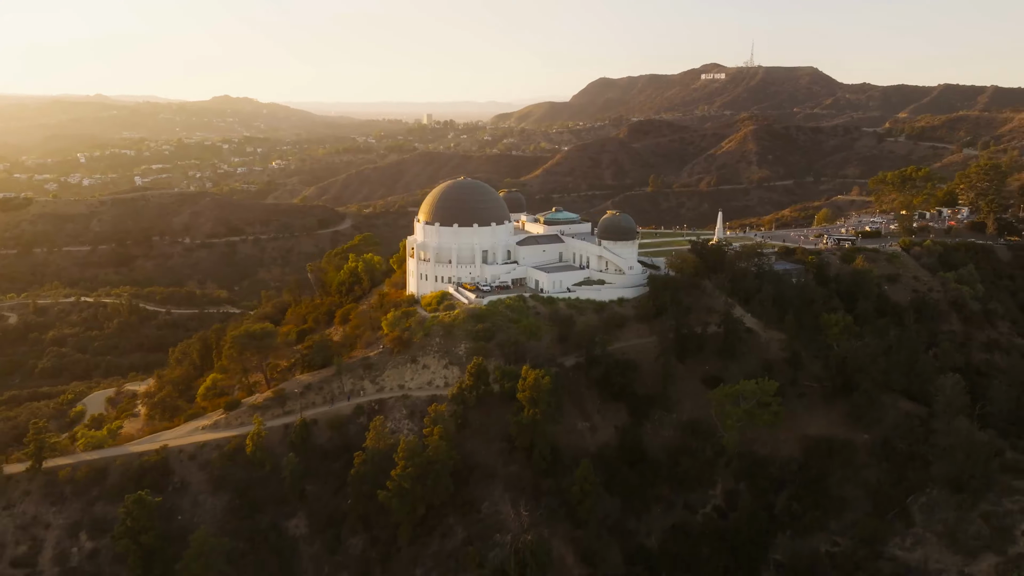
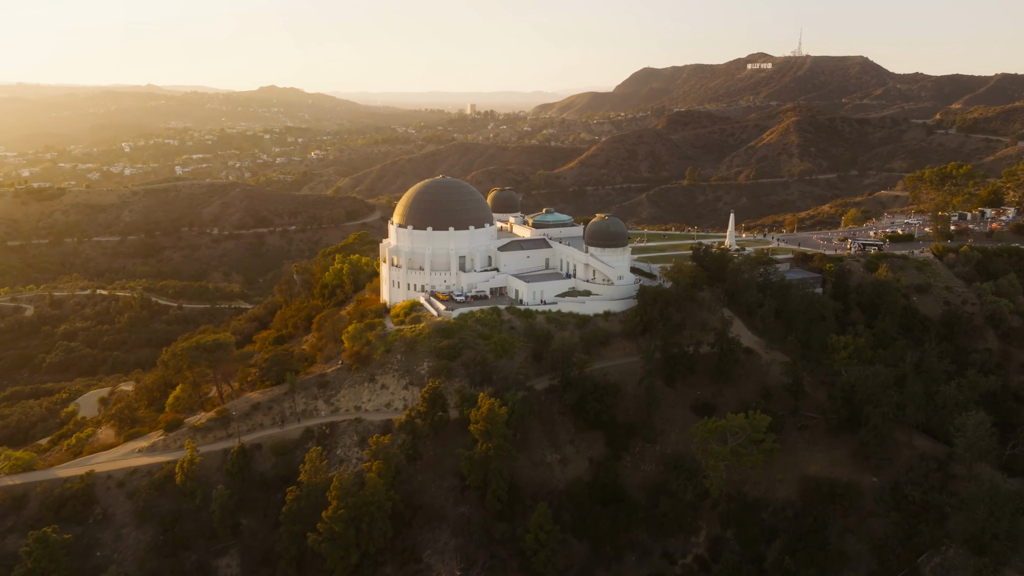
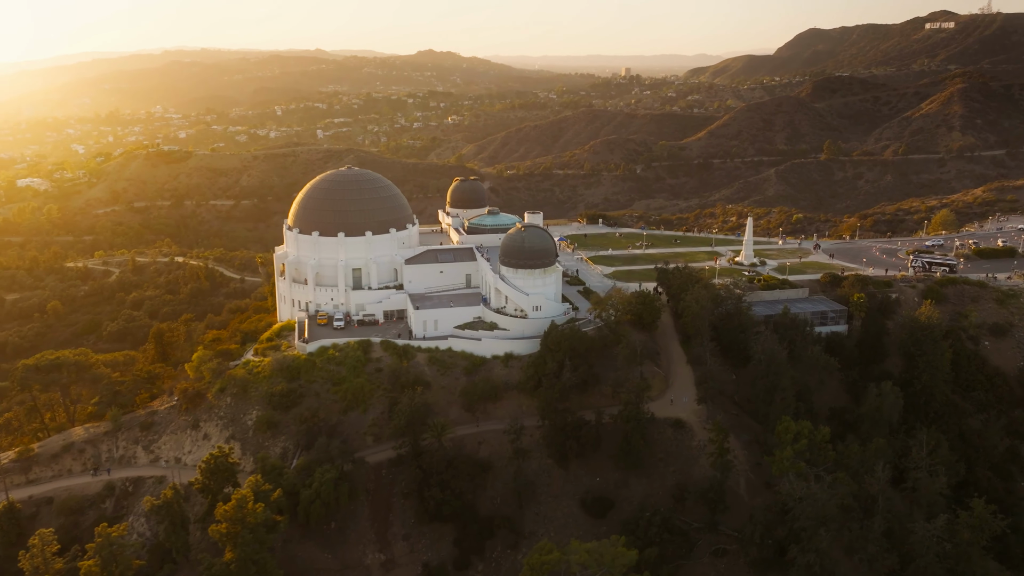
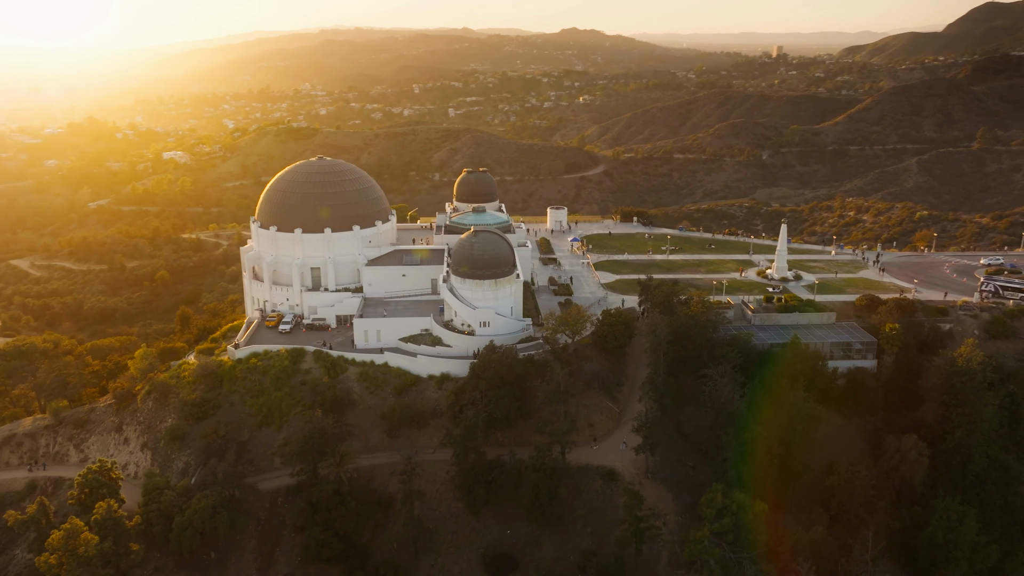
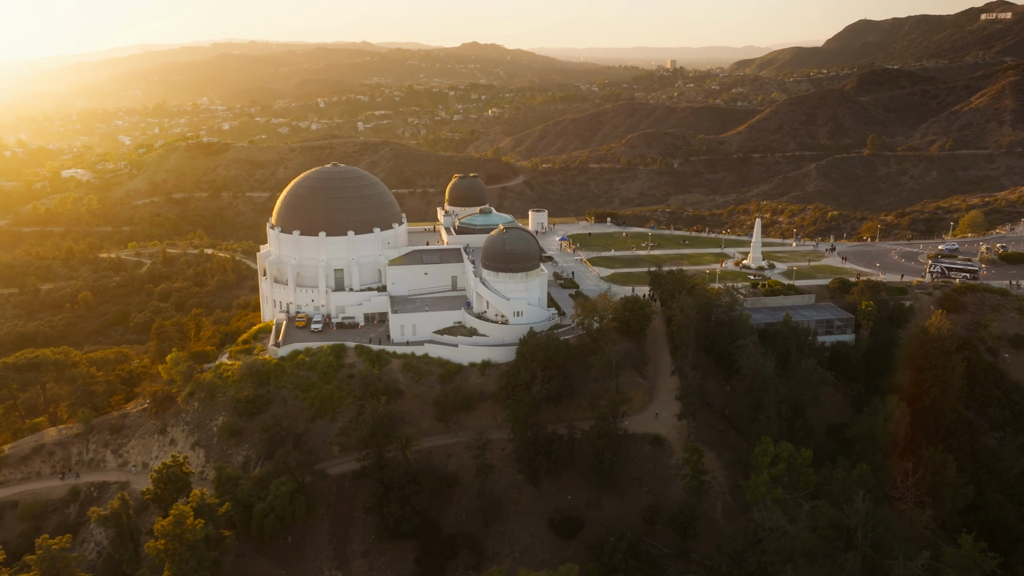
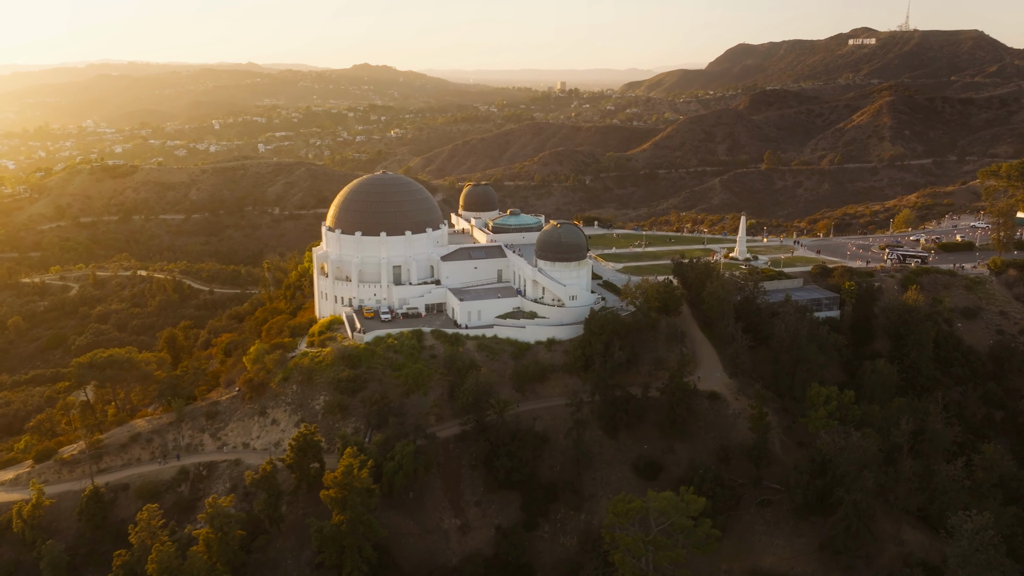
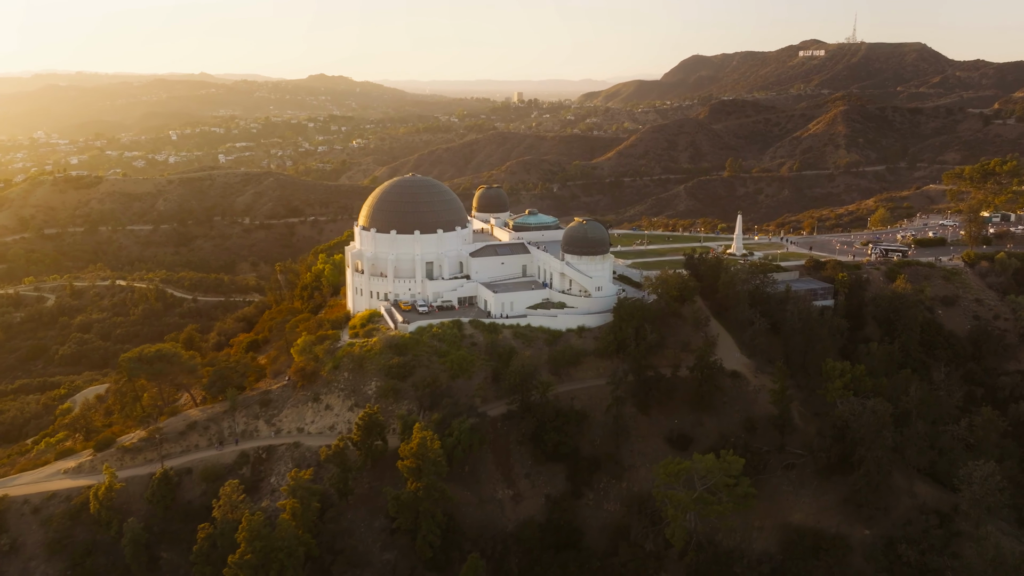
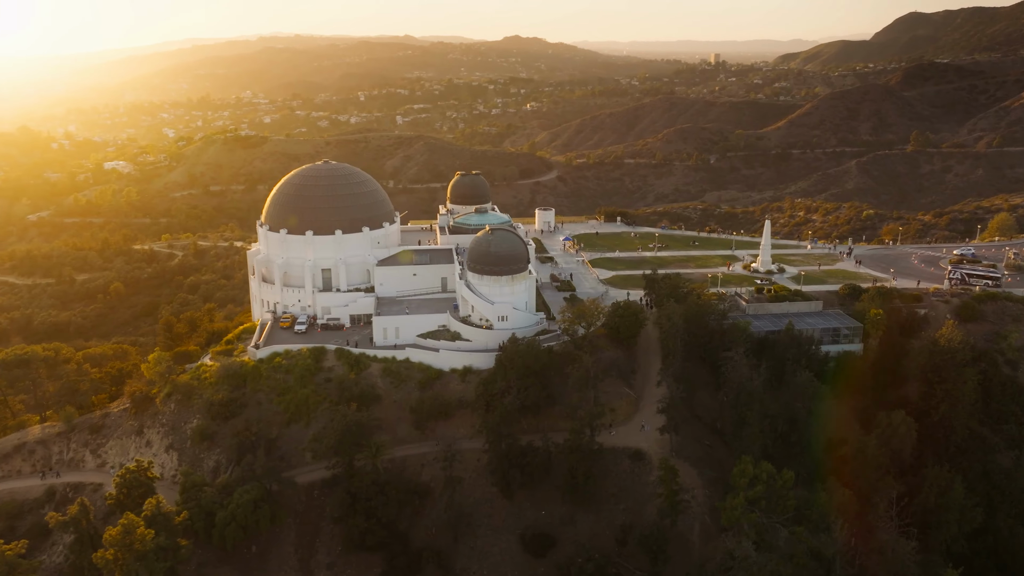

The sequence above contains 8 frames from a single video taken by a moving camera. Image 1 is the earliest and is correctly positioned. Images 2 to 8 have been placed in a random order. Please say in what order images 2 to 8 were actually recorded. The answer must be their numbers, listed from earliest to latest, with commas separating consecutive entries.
2, 7, 6, 3, 5, 8, 4
